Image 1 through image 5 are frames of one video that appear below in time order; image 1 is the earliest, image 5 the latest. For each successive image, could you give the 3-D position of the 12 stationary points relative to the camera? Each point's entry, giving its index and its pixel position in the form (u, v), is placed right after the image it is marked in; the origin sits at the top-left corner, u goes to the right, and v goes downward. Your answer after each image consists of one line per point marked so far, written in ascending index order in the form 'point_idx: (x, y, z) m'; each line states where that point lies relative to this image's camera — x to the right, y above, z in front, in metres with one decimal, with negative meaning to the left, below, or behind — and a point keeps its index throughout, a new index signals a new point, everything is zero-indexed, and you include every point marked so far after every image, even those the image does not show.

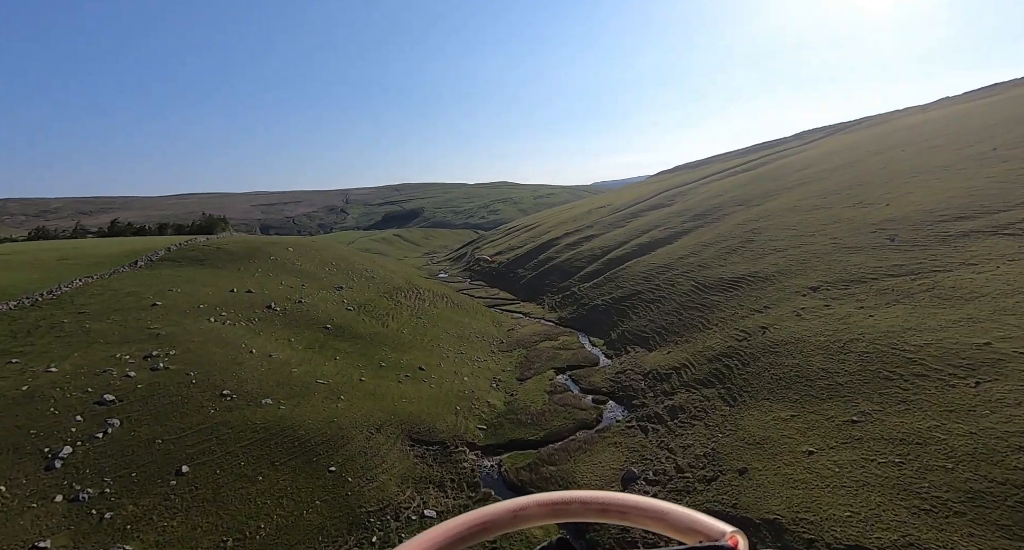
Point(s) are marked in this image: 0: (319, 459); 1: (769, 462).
0: (-7.4, -7.0, +19.7) m
1: (+8.5, -6.2, +17.1) m
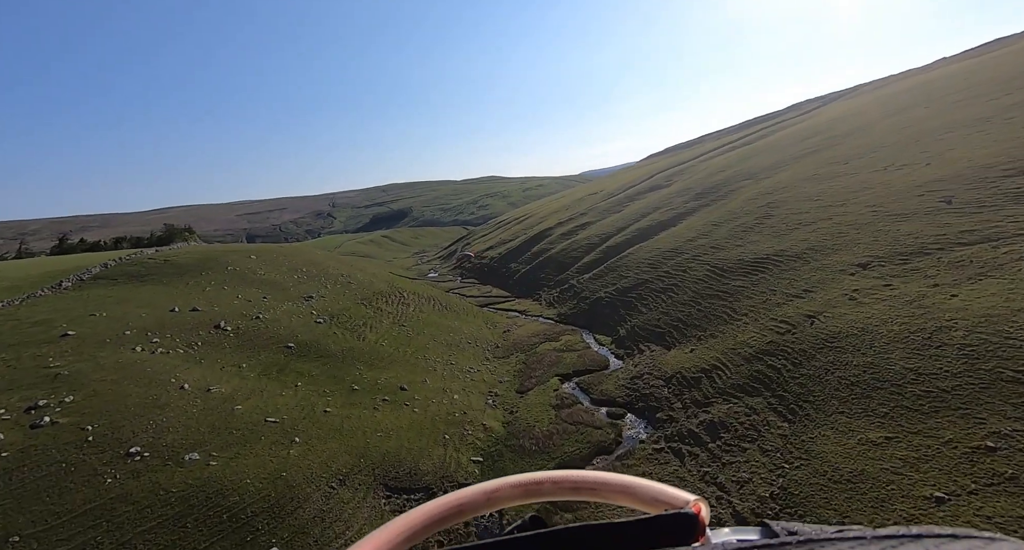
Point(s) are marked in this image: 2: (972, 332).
0: (-7.2, -7.4, +14.6) m
1: (+8.6, -5.6, +12.2) m
2: (+14.8, -1.9, +16.7) m
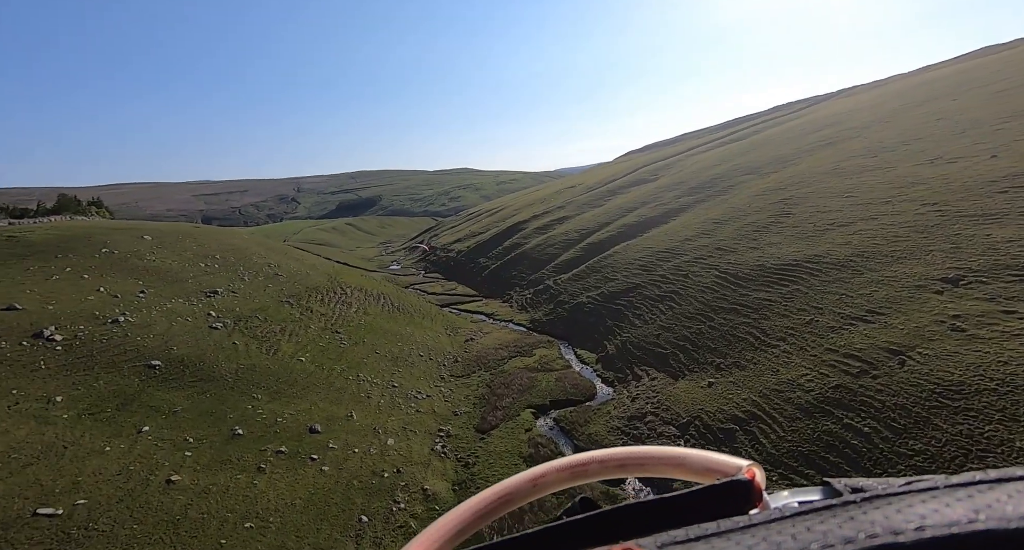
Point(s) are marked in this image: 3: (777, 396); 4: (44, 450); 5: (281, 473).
0: (-8.2, -7.3, +6.4) m
1: (+7.8, -6.1, +4.9) m
2: (+13.9, -2.6, +9.7) m
3: (+9.2, -4.2, +18.1) m
4: (-12.7, -4.8, +14.2) m
5: (-7.4, -6.4, +16.7) m
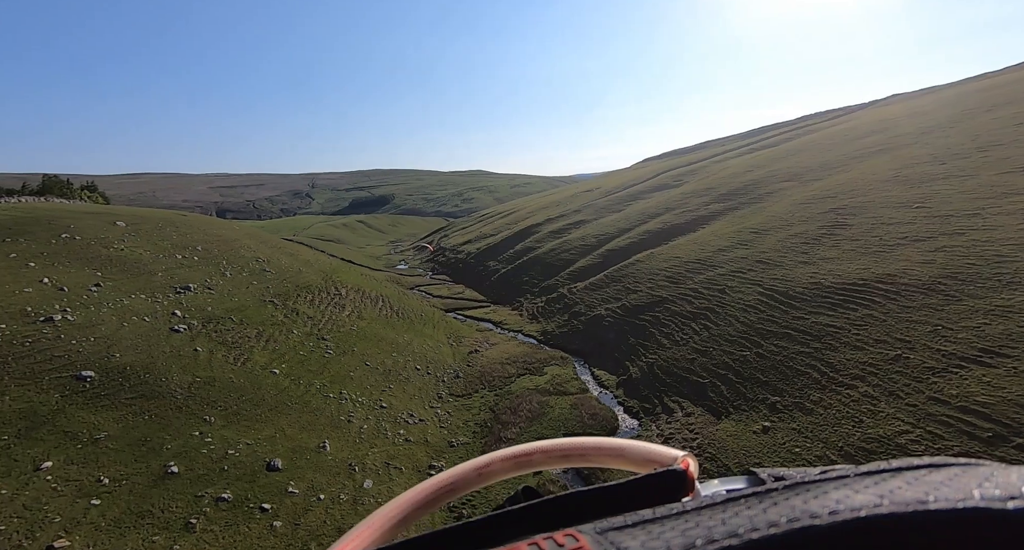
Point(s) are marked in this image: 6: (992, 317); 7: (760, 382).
0: (-8.3, -7.1, +2.5) m
1: (+7.6, -6.6, +0.7) m
2: (+14.0, -3.3, +5.5) m
3: (+9.4, -4.8, +14.0) m
4: (-12.6, -4.5, +10.5) m
5: (-7.3, -6.3, +12.9) m
6: (+15.4, -1.3, +16.9) m
7: (+9.5, -4.2, +20.2) m
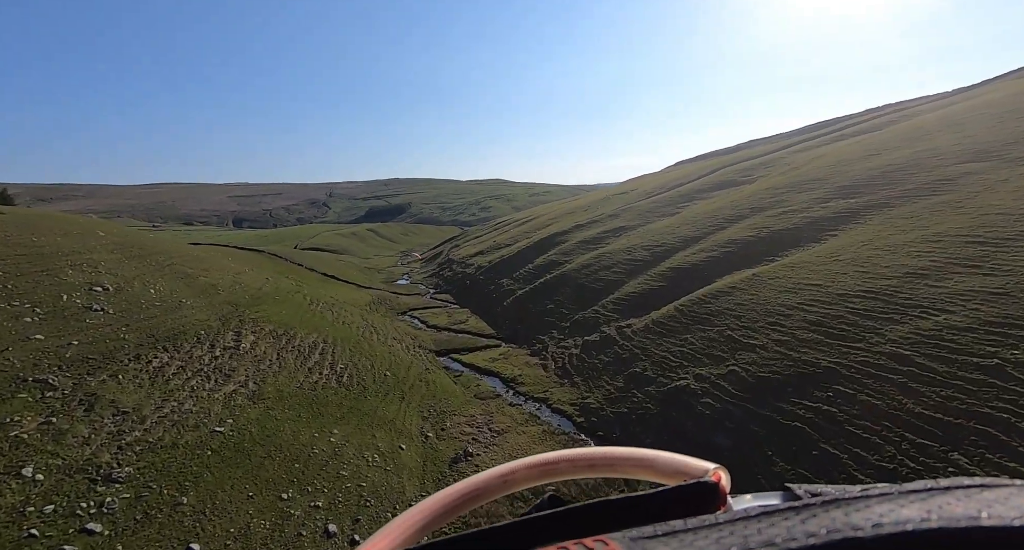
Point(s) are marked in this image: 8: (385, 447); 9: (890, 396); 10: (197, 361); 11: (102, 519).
0: (-8.8, -8.1, -13.3) m
1: (+7.1, -7.6, -15.7) m
2: (+13.6, -4.5, -11.1) m
3: (+9.4, -6.1, -2.5) m
4: (-12.8, -5.7, -5.2) m
5: (-7.4, -7.5, -3.0) m
6: (+15.5, -2.7, +0.3) m
7: (+9.7, -5.7, +3.7) m
8: (-4.4, -6.4, +17.4) m
9: (+10.9, -3.6, +14.5) m
10: (-11.8, -3.2, +19.7) m
11: (-9.0, -5.4, +10.9) m
